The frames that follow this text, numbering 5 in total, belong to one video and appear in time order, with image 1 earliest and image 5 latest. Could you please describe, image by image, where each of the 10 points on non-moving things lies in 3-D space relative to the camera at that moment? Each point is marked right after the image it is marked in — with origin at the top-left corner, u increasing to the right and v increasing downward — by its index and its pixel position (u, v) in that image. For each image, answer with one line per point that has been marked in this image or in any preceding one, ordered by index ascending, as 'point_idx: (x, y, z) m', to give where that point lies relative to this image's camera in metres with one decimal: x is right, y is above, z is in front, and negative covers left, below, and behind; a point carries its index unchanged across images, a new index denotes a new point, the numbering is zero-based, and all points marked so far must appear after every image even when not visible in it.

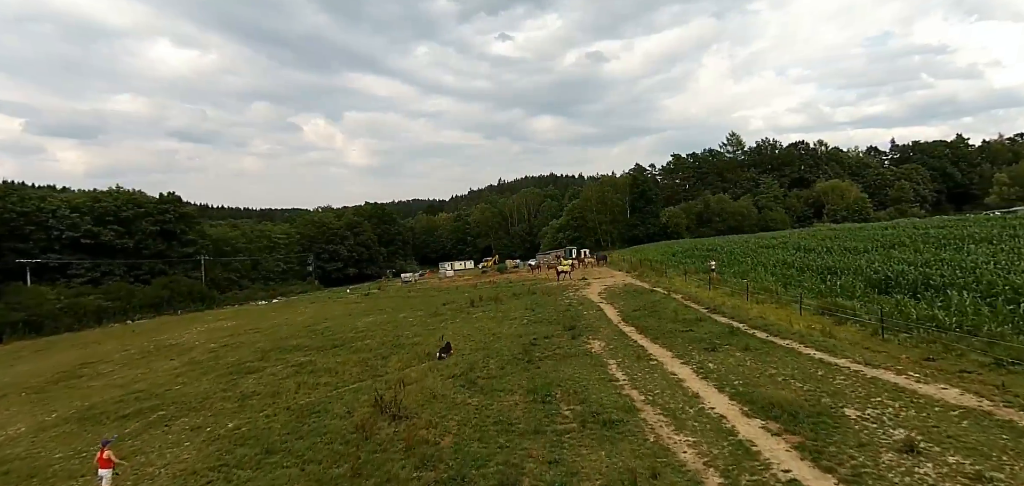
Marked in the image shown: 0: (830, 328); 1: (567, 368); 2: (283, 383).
0: (+9.6, -2.6, +17.2) m
1: (+1.6, -3.6, +16.2) m
2: (-7.8, -4.8, +19.3) m
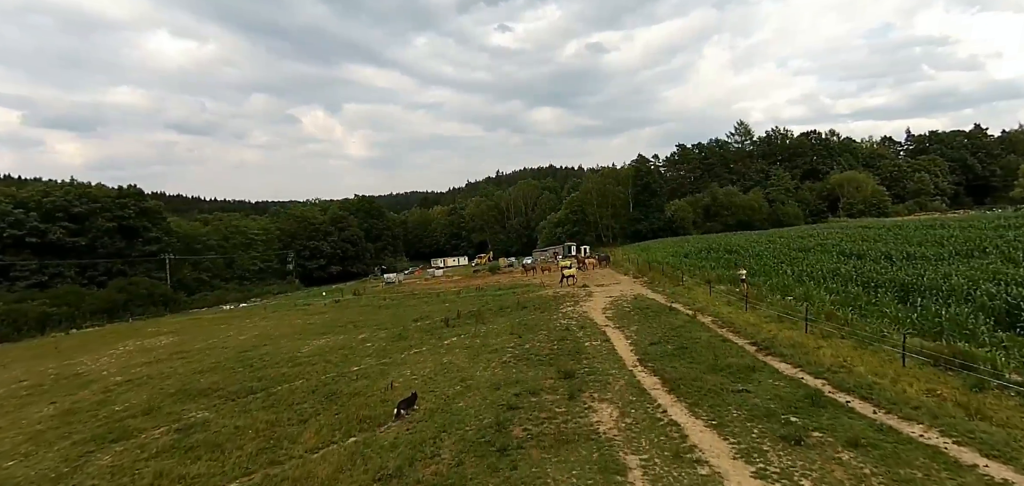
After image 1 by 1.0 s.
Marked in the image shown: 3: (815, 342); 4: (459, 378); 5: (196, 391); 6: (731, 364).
0: (+8.9, -3.1, +11.0) m
1: (+0.9, -4.0, +10.0) m
2: (-8.5, -5.2, +13.1) m
3: (+8.7, -2.8, +16.5) m
4: (-1.6, -4.1, +17.2) m
5: (-10.8, -5.1, +19.6) m
6: (+5.7, -3.2, +14.9) m
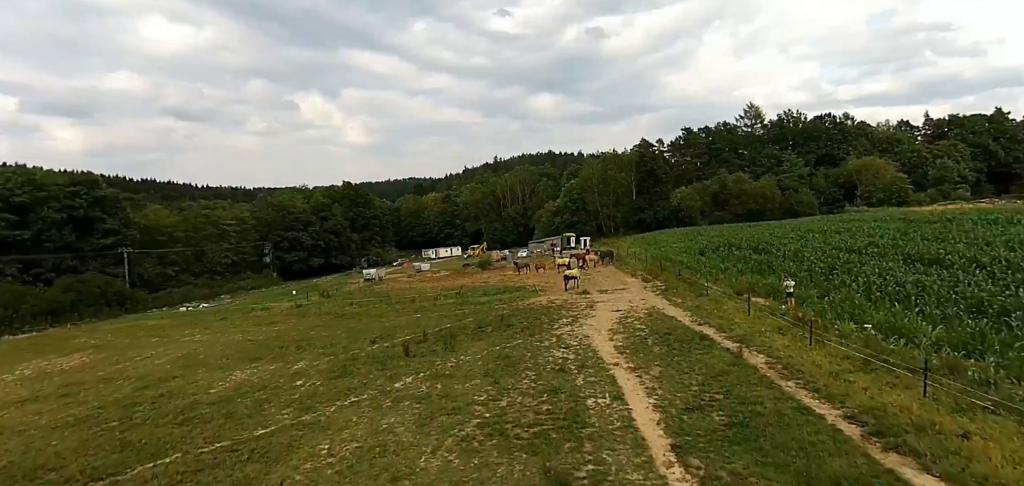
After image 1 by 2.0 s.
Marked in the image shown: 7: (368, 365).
0: (+8.2, -3.6, +4.8) m
1: (+0.1, -4.6, +3.8) m
2: (-9.2, -5.6, +7.0) m
3: (+8.0, -3.2, +10.3) m
4: (-2.3, -4.4, +11.1) m
5: (-11.6, -5.4, +13.5) m
6: (+5.0, -3.6, +8.8) m
7: (-5.0, -4.2, +20.0) m
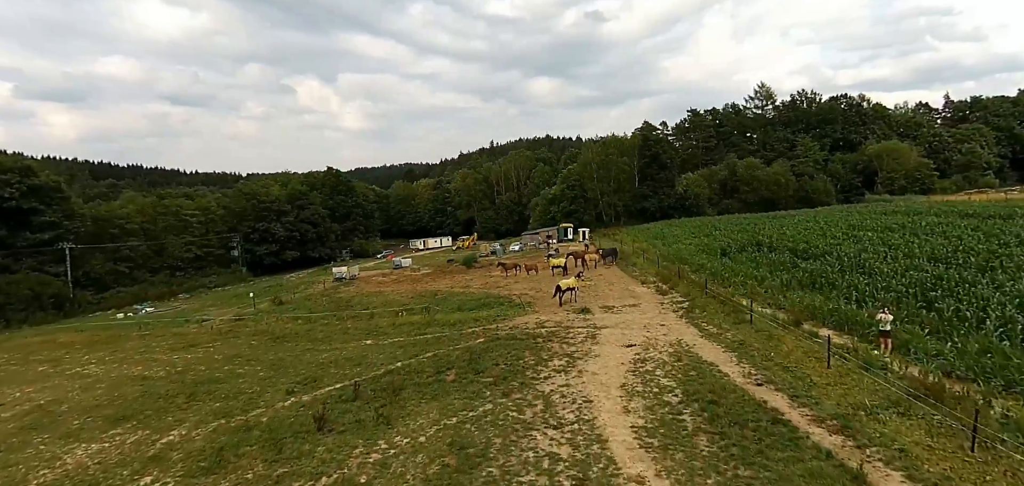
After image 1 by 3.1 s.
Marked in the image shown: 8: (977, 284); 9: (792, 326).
0: (+7.4, -4.4, -1.9) m
1: (-0.6, -5.4, -2.9) m
2: (-10.0, -6.4, +0.3) m
3: (+7.2, -3.9, +3.6) m
4: (-3.1, -5.1, +4.4) m
5: (-12.4, -6.0, +6.8) m
6: (+4.2, -4.3, +2.1) m
7: (-5.8, -4.7, +13.3) m
8: (+14.0, -1.3, +17.2) m
9: (+8.7, -2.6, +17.6) m
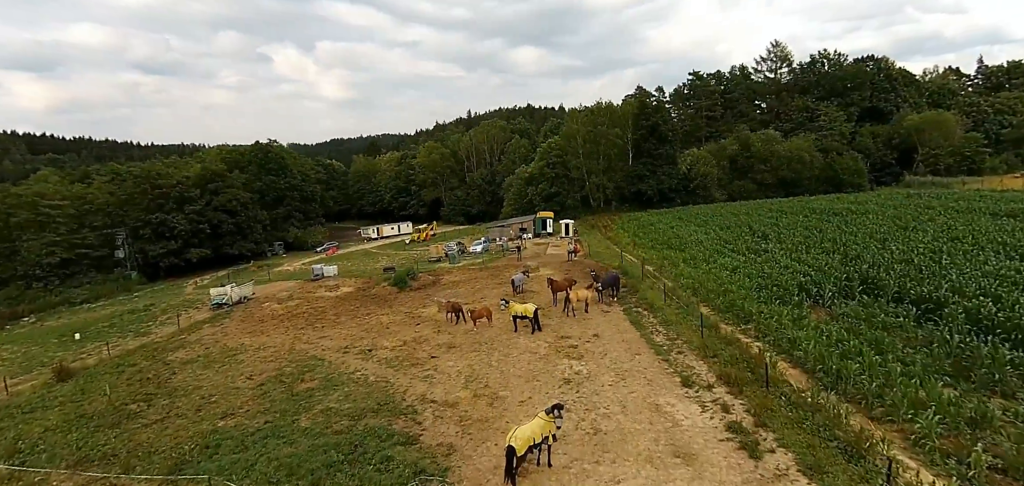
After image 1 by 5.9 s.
0: (+6.1, -7.5, -16.2) m
1: (-1.9, -8.7, -17.4) m
2: (-11.4, -9.5, -14.5) m
3: (+5.7, -6.8, -10.8) m
4: (-4.6, -8.0, -10.3) m
5: (-13.9, -8.8, -8.1) m
6: (+2.8, -7.3, -12.4) m
7: (-7.5, -7.2, -1.5) m
8: (+12.1, -3.5, +2.8) m
9: (+6.8, -4.8, +3.1) m
